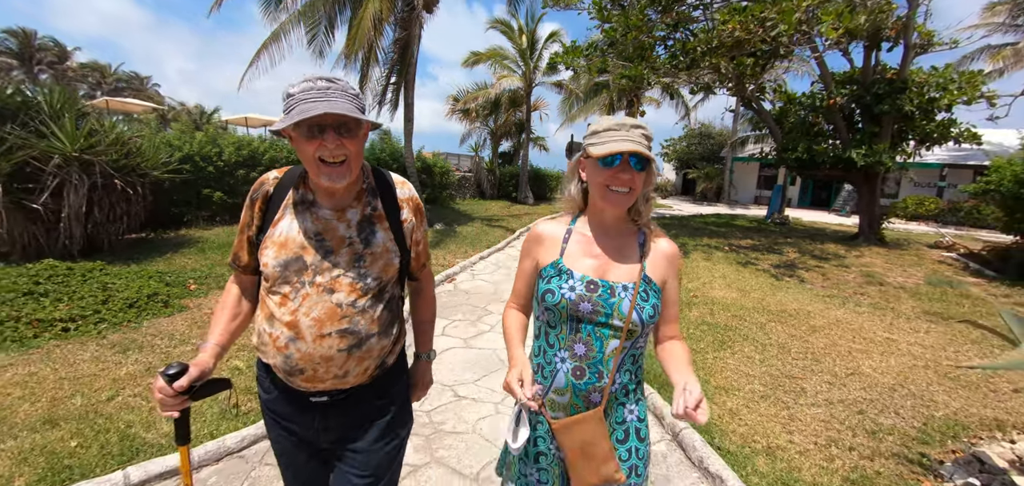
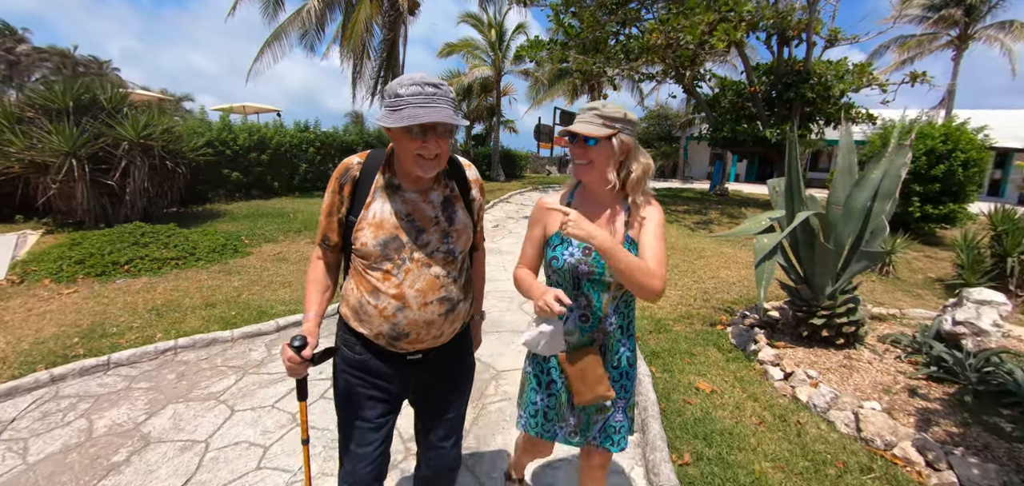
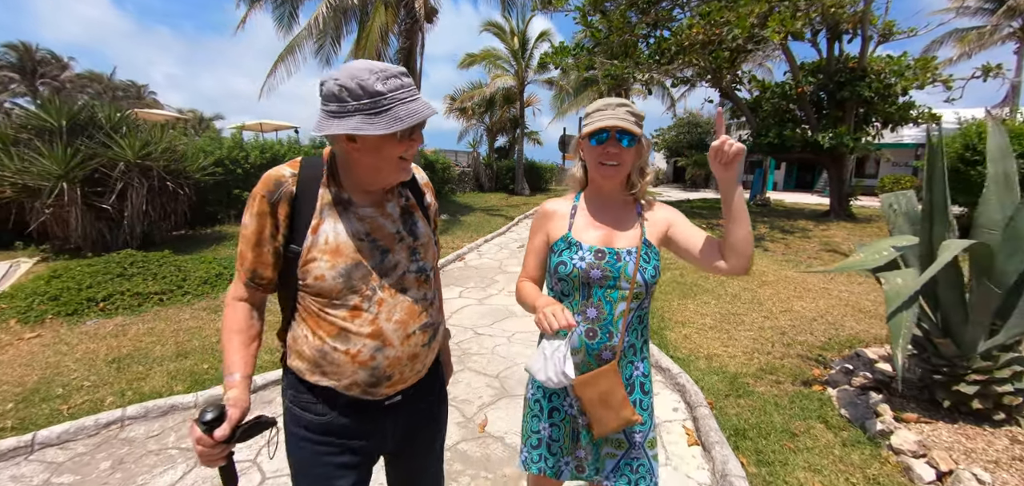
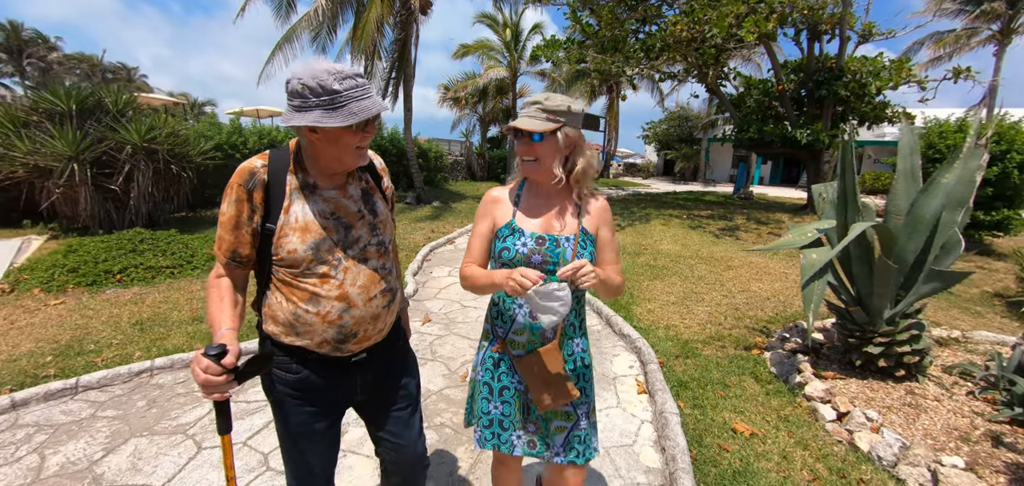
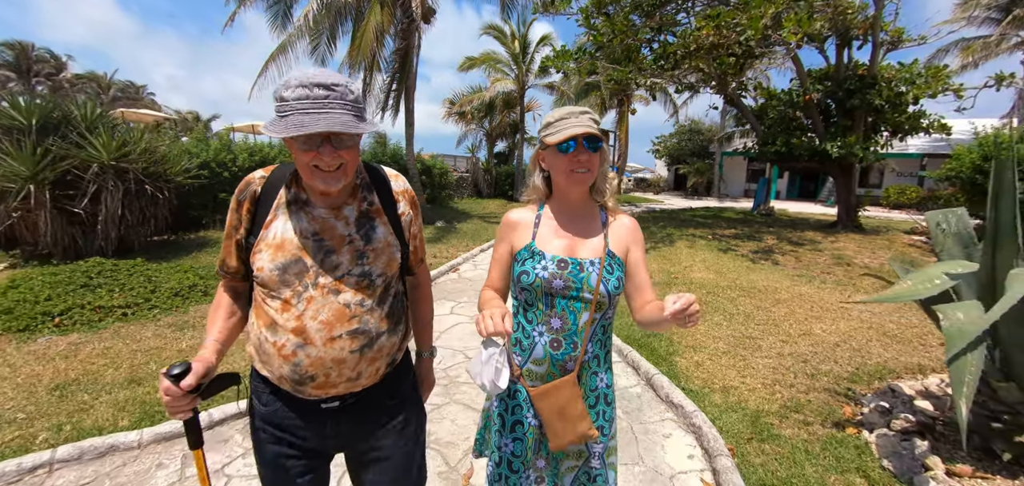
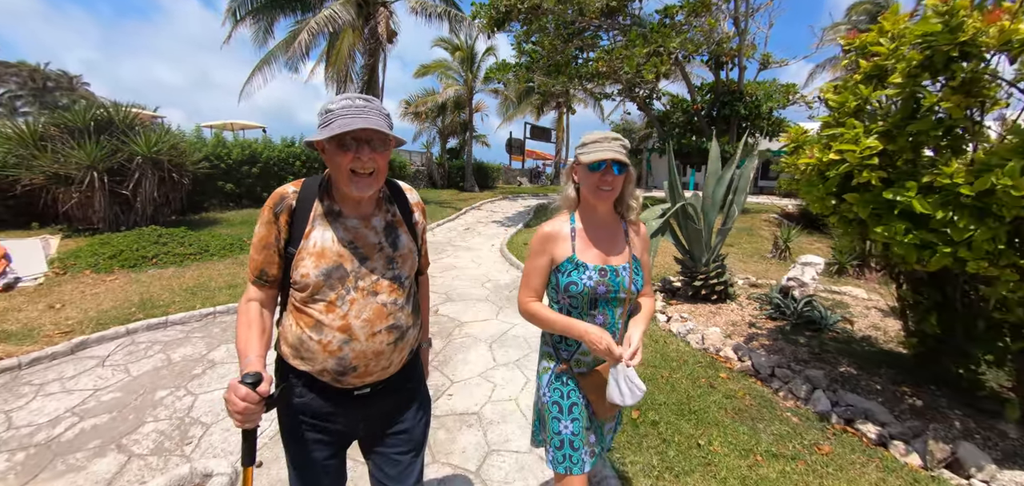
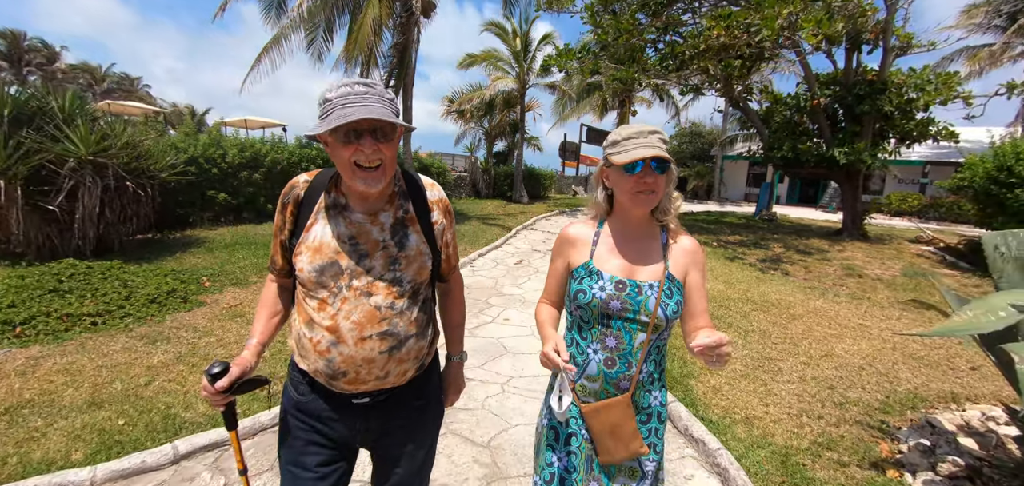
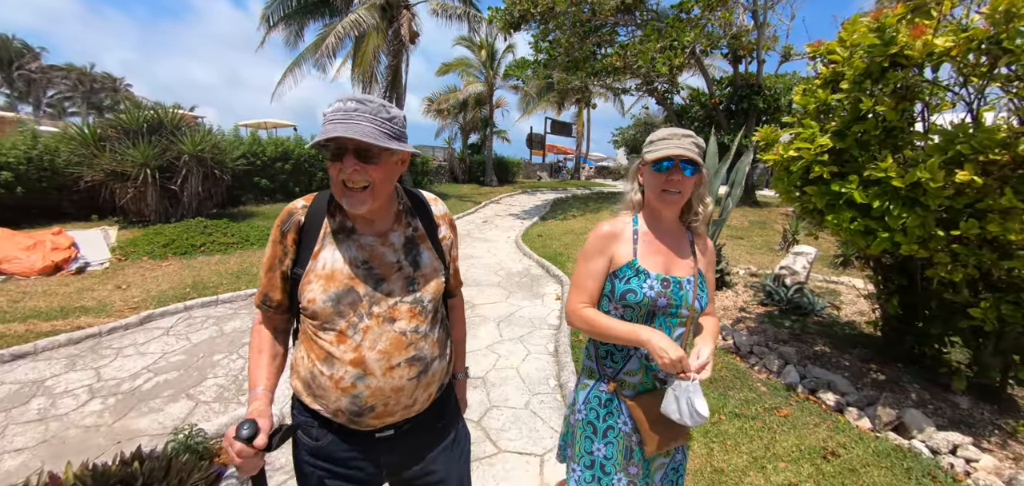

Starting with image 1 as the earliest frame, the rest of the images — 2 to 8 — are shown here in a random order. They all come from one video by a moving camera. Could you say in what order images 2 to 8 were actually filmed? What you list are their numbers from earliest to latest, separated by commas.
7, 5, 3, 4, 2, 6, 8
